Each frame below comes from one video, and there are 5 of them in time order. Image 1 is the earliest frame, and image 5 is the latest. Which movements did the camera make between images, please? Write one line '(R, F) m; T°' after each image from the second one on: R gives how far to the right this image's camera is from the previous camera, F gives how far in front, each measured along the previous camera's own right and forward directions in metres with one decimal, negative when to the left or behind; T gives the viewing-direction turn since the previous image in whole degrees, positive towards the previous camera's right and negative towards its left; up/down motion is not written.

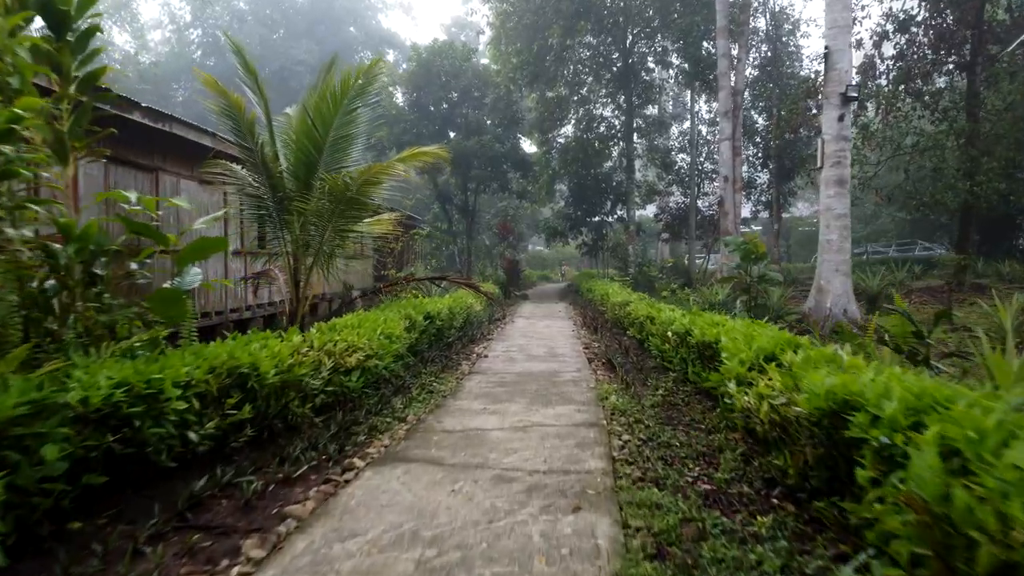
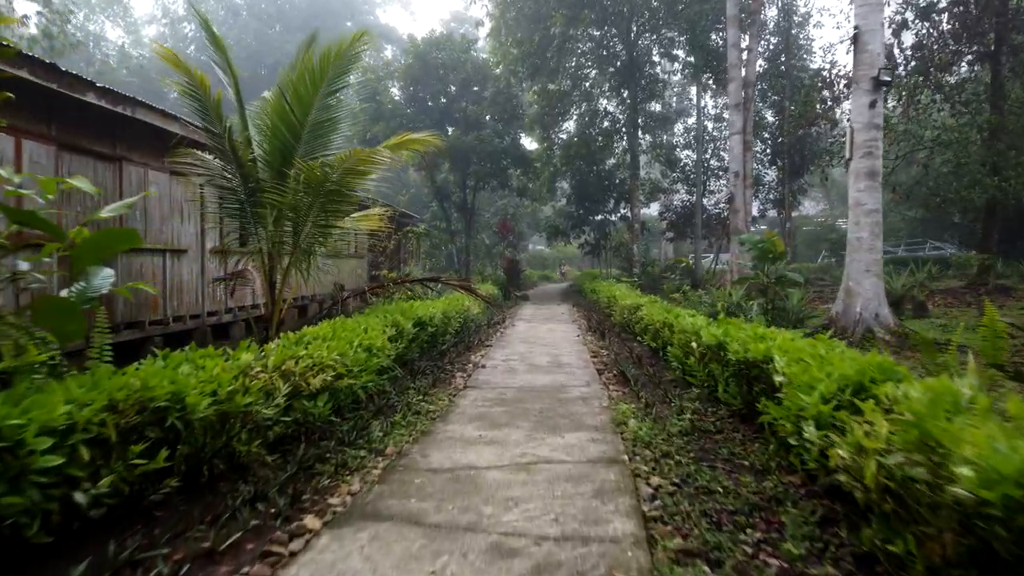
(0.0, +0.7) m; 0°
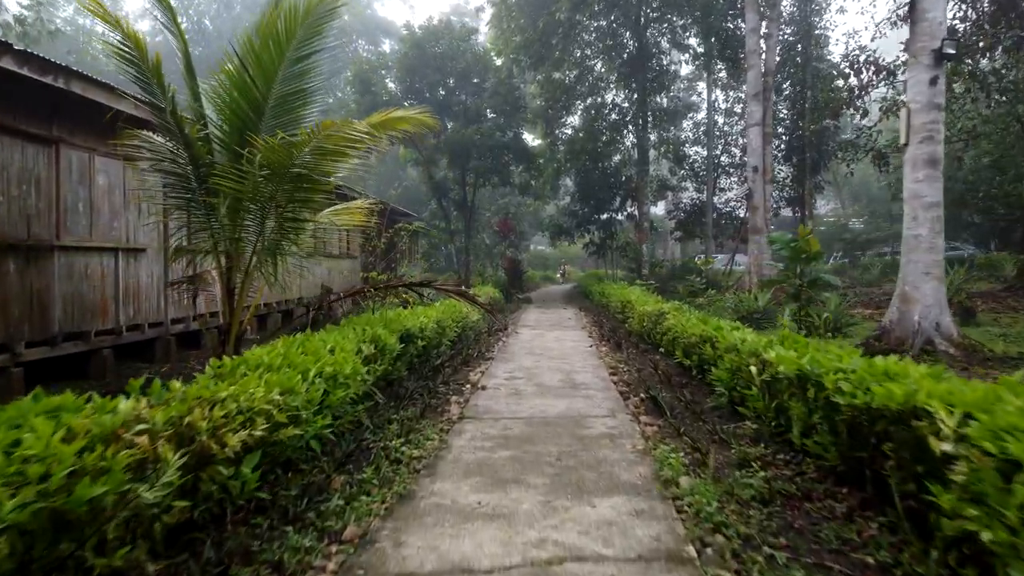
(0.0, +1.0) m; 0°
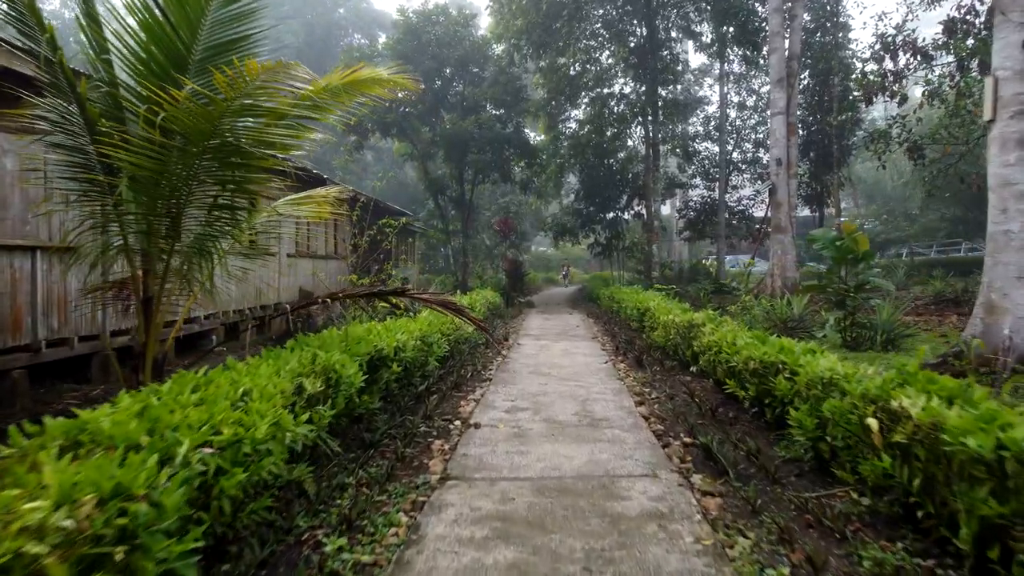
(0.0, +1.2) m; 0°
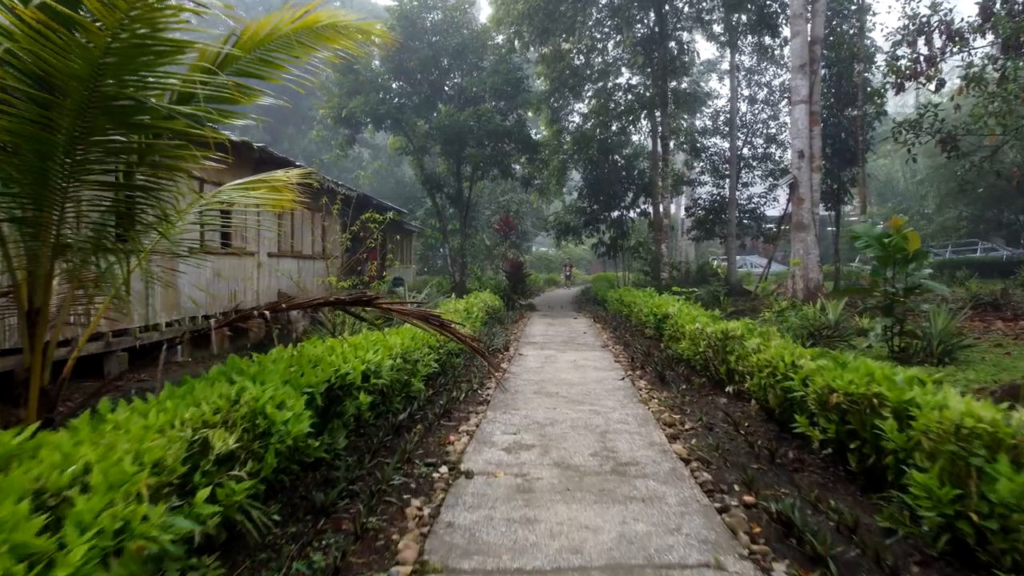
(0.0, +0.9) m; 0°
